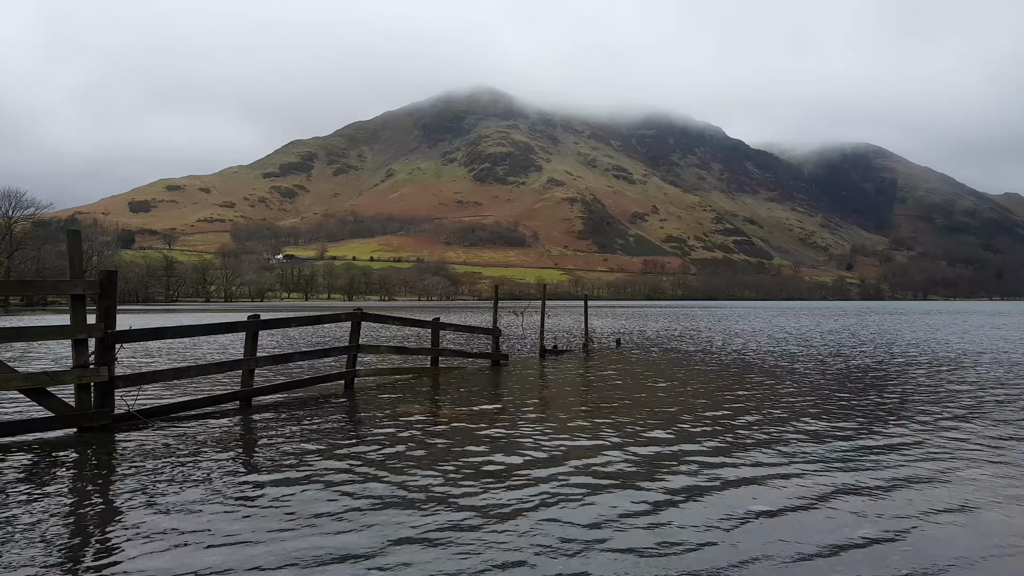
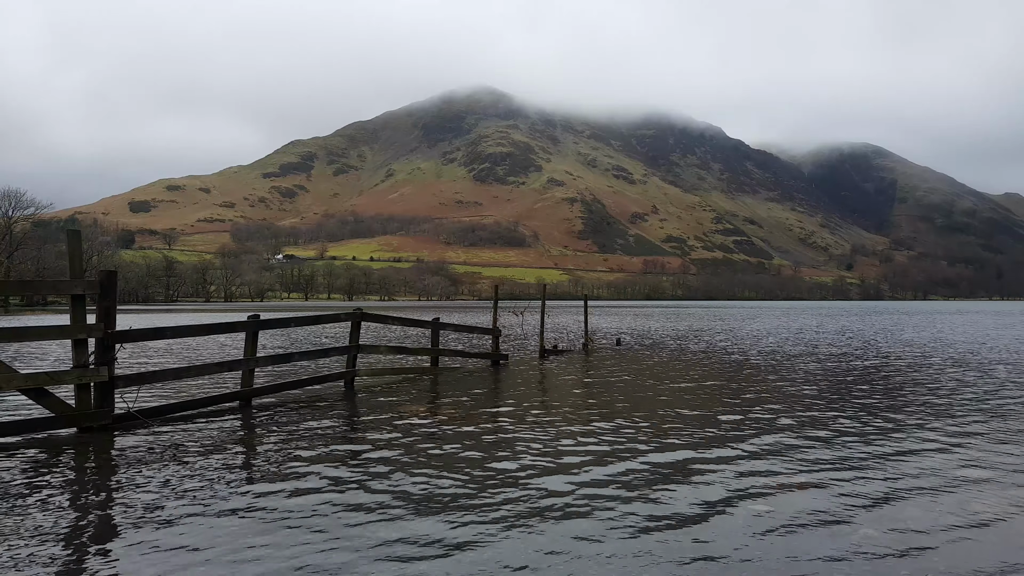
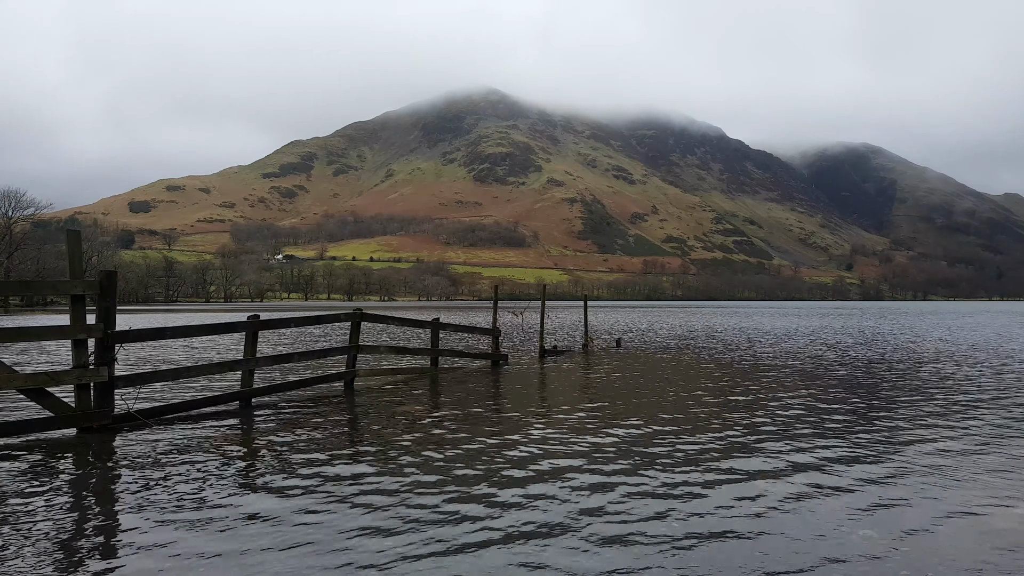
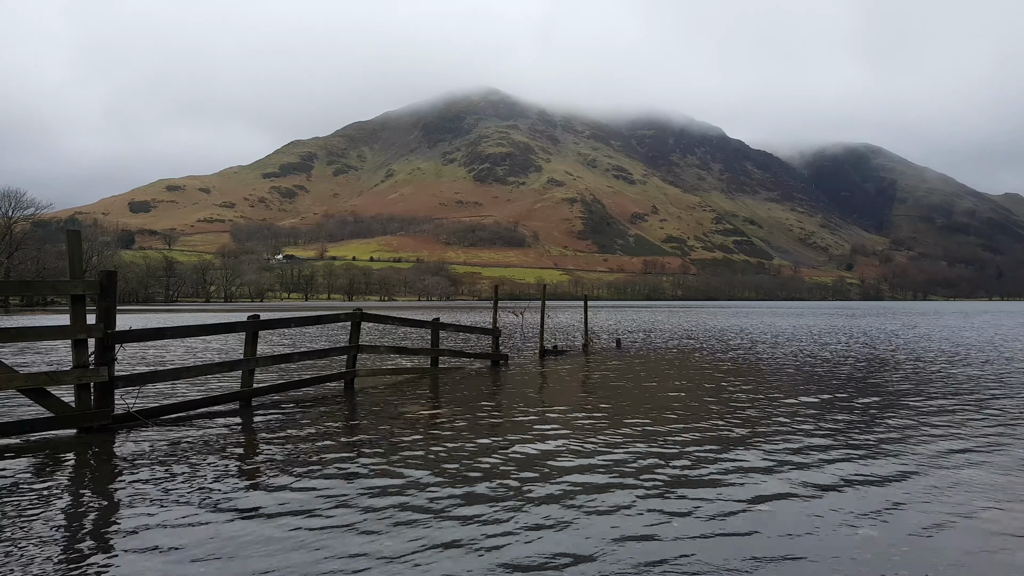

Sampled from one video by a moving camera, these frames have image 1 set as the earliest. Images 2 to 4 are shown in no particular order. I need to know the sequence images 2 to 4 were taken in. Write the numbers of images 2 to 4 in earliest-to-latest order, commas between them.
2, 3, 4
